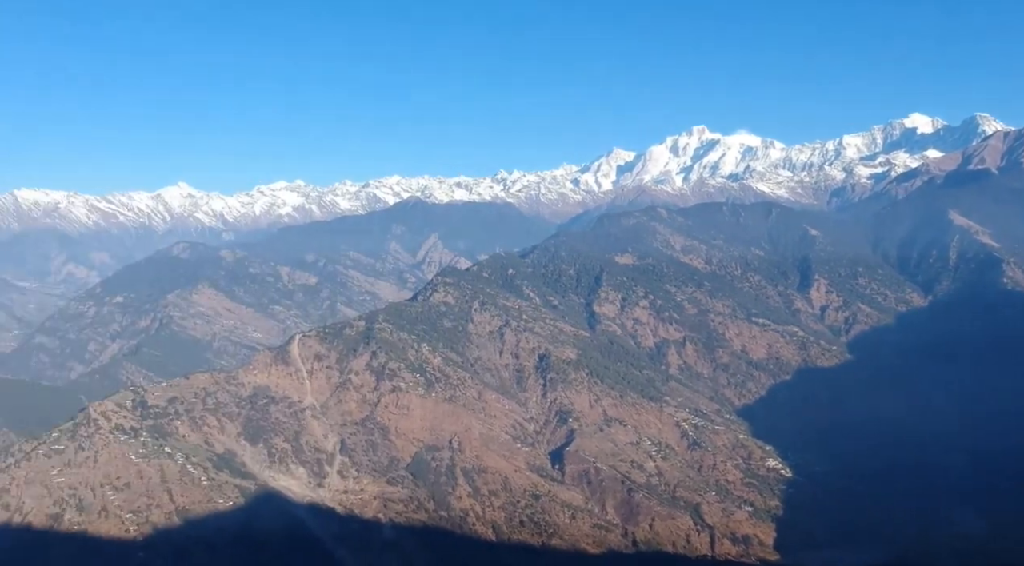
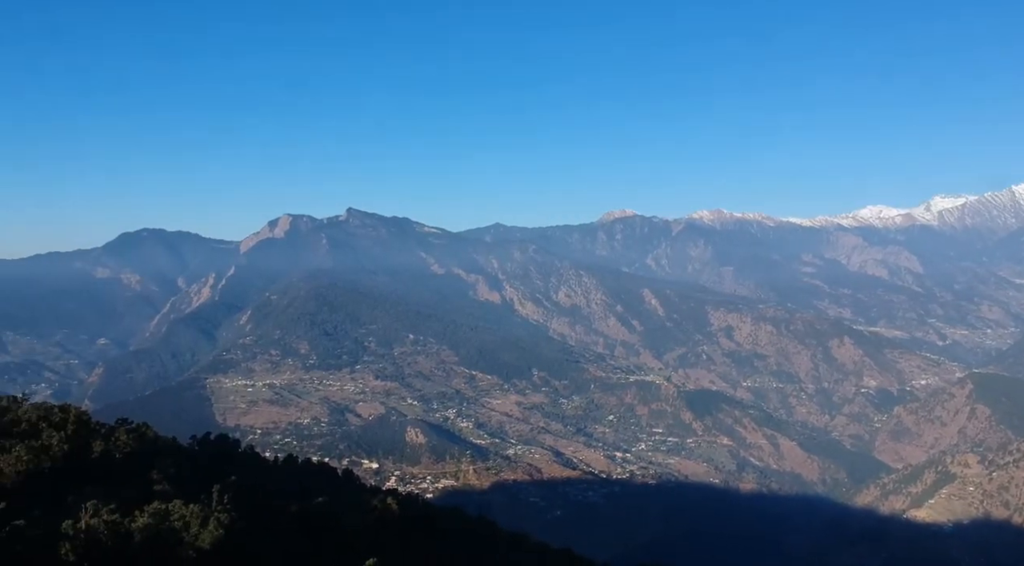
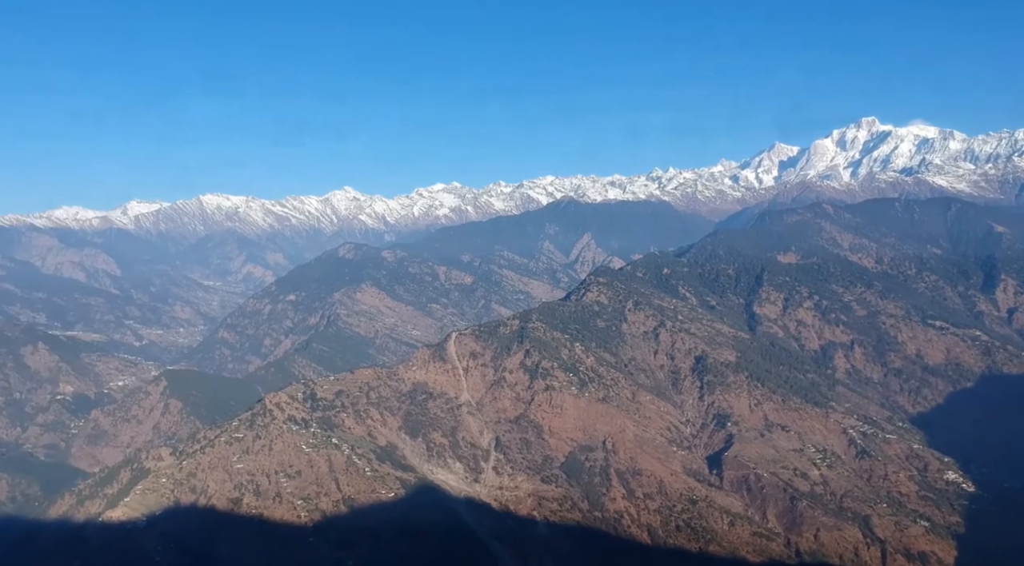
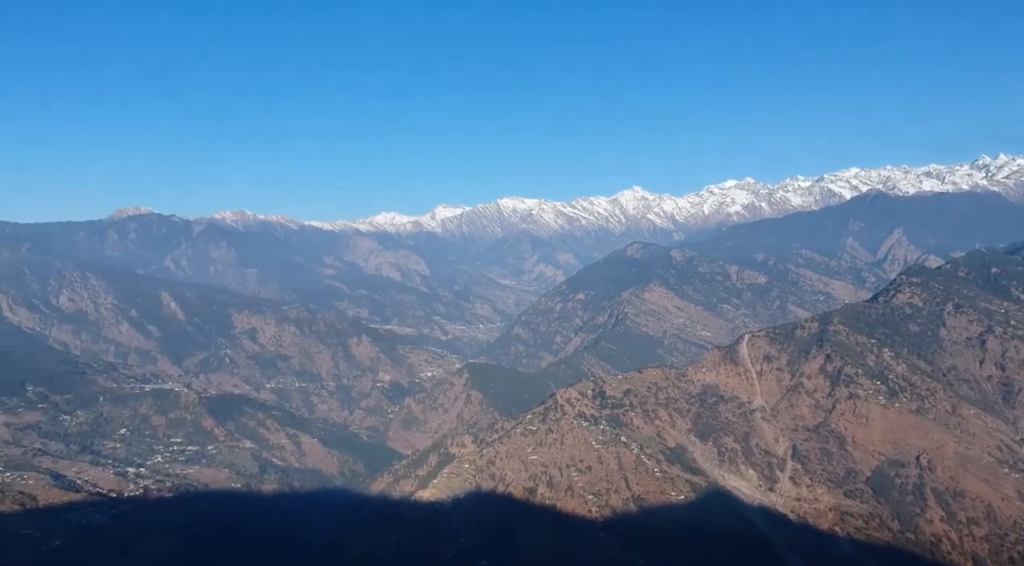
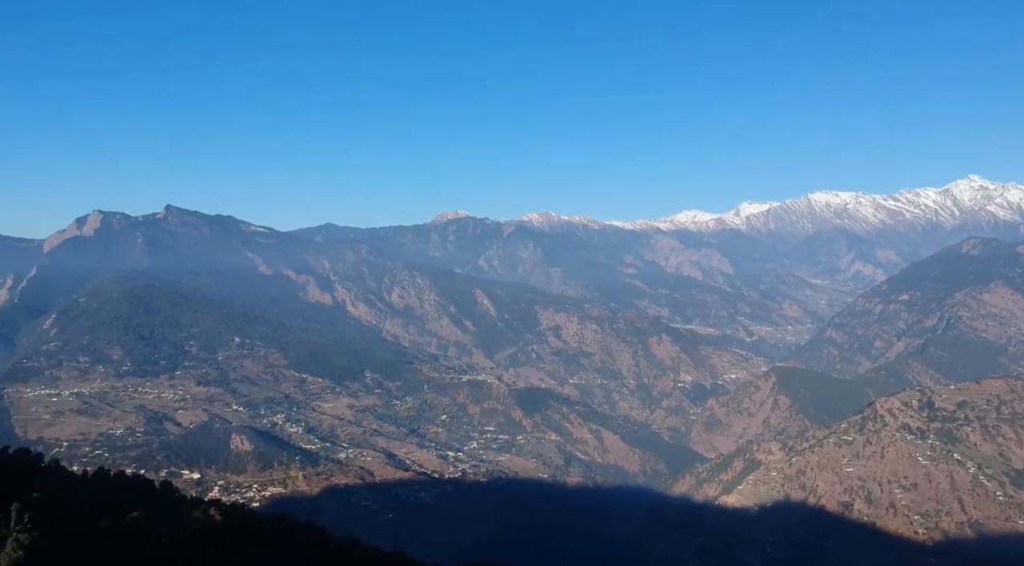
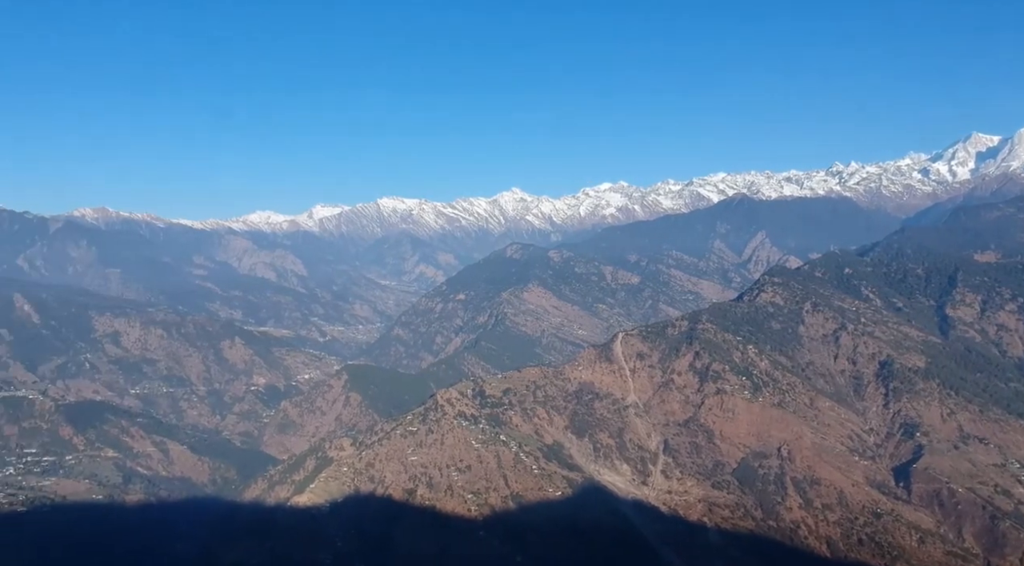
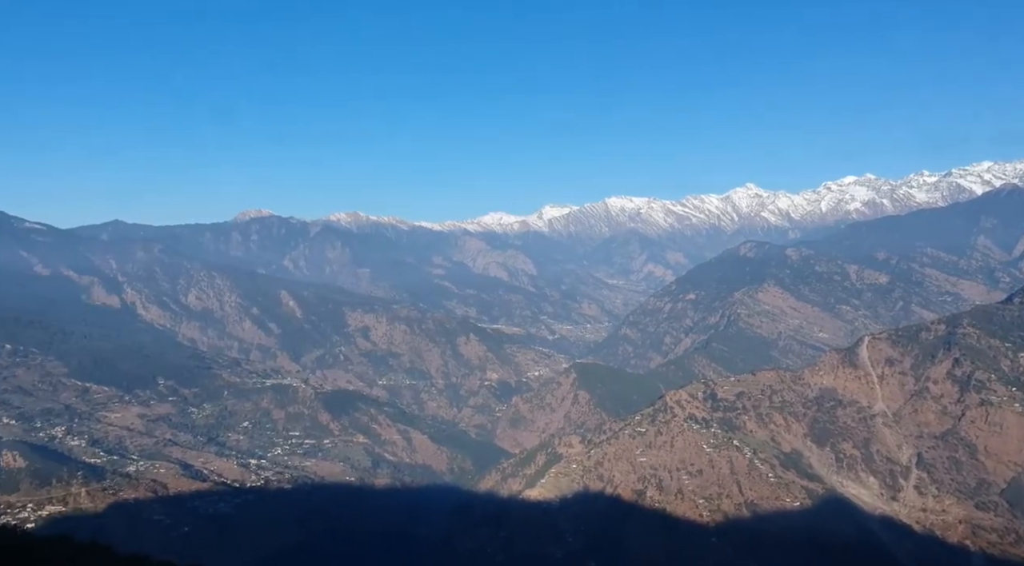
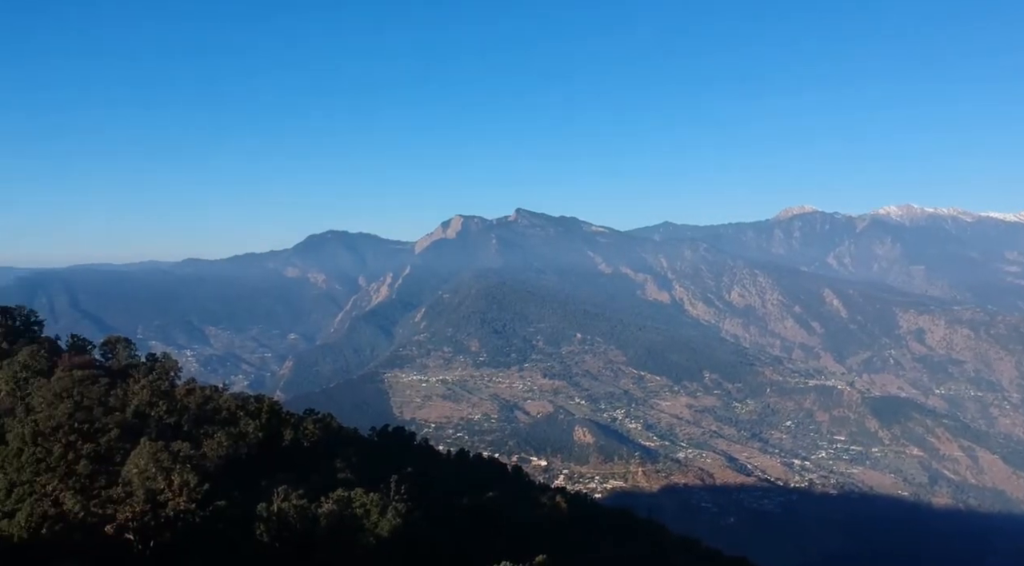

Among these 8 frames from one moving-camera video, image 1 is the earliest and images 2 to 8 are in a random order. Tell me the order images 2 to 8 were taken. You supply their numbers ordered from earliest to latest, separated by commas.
3, 6, 4, 7, 5, 2, 8
